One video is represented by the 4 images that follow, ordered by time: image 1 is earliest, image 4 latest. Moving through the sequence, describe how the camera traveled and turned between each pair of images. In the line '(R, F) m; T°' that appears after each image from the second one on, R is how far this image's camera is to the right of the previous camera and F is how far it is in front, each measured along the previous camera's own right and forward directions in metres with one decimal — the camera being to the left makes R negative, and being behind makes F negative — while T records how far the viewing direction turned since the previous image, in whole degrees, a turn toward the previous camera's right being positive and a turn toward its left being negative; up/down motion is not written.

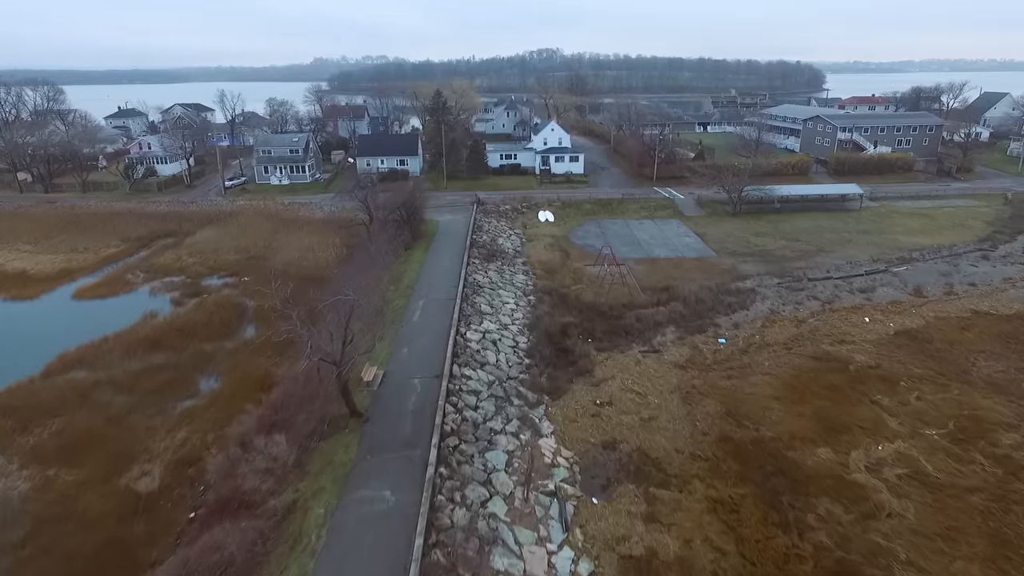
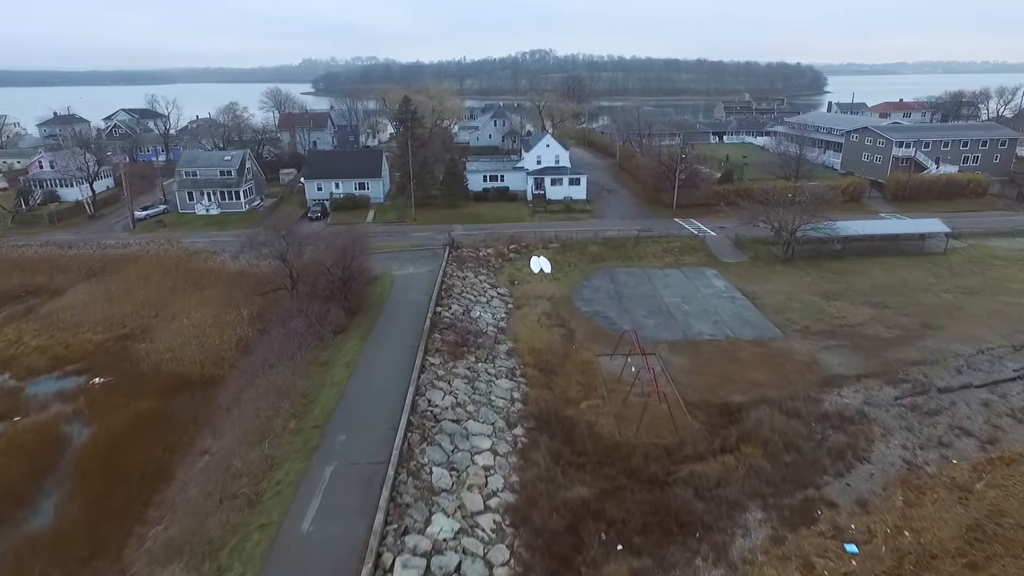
(+0.5, +9.1) m; +1°
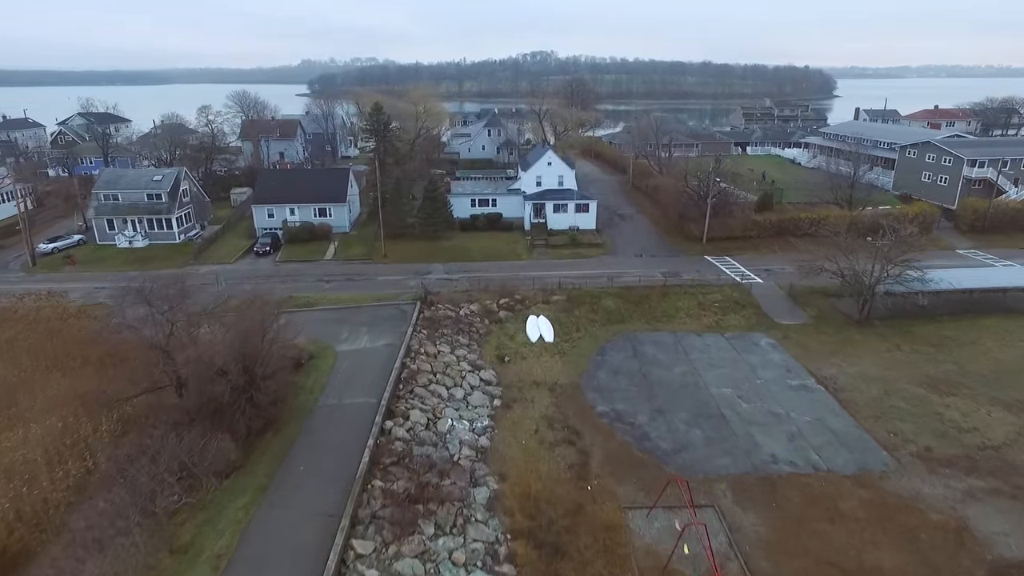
(+0.4, +7.0) m; 0°
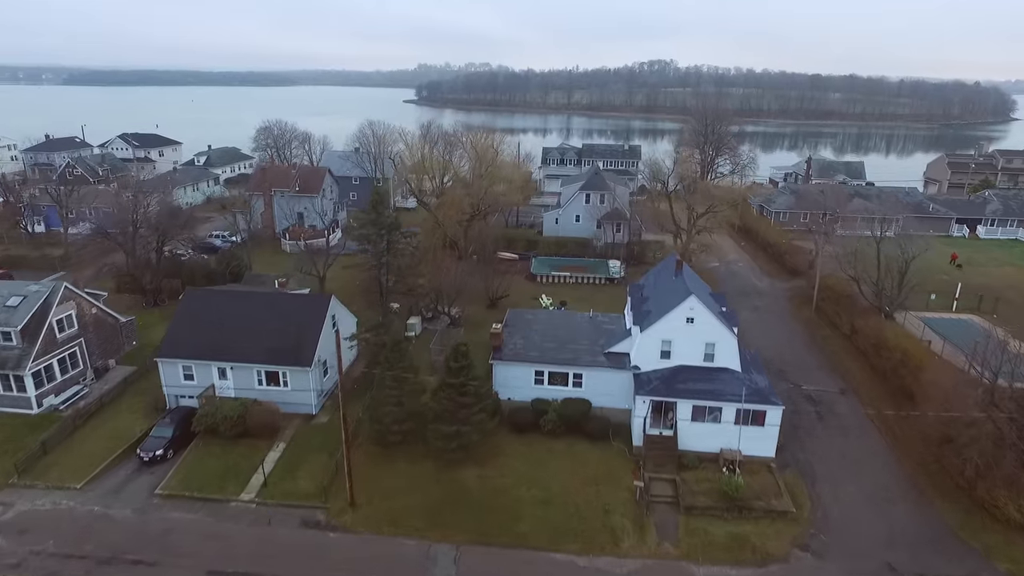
(-0.3, +15.4) m; -9°
